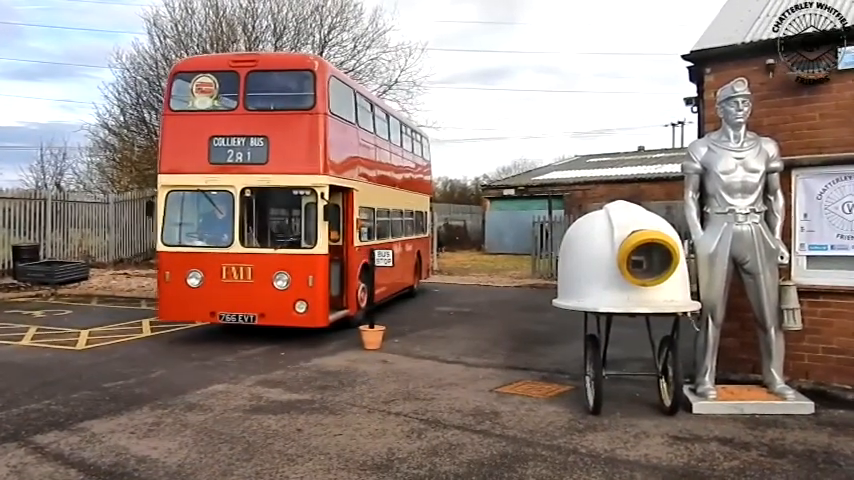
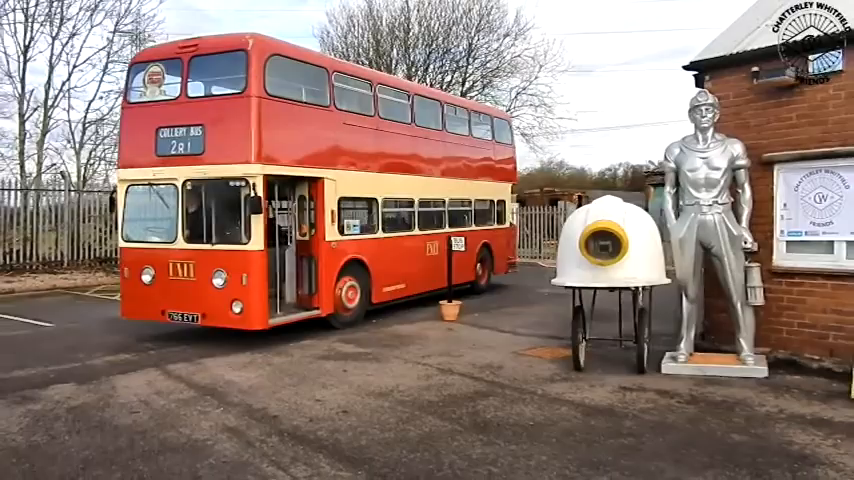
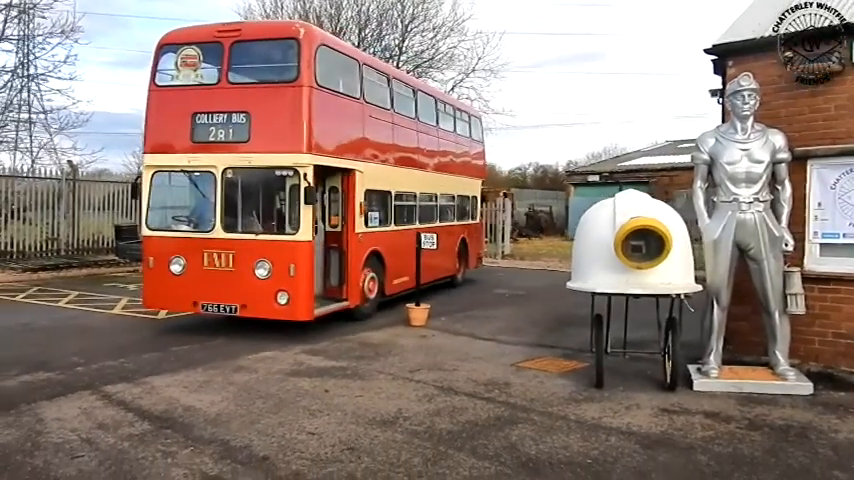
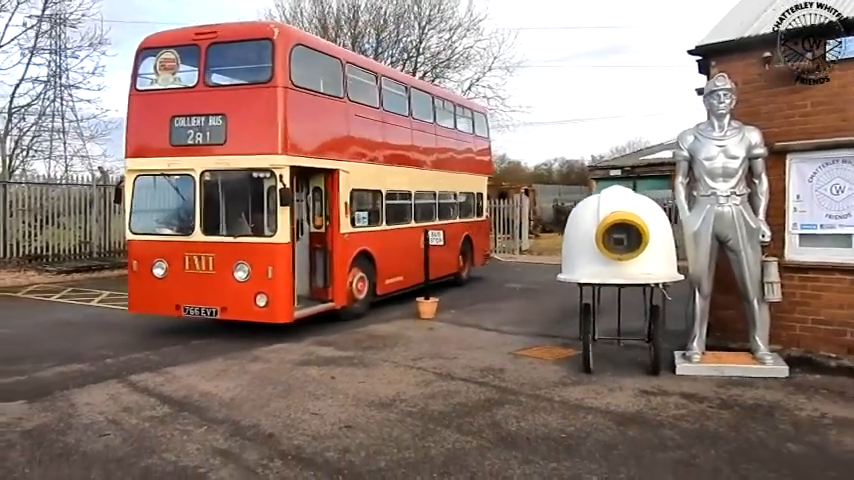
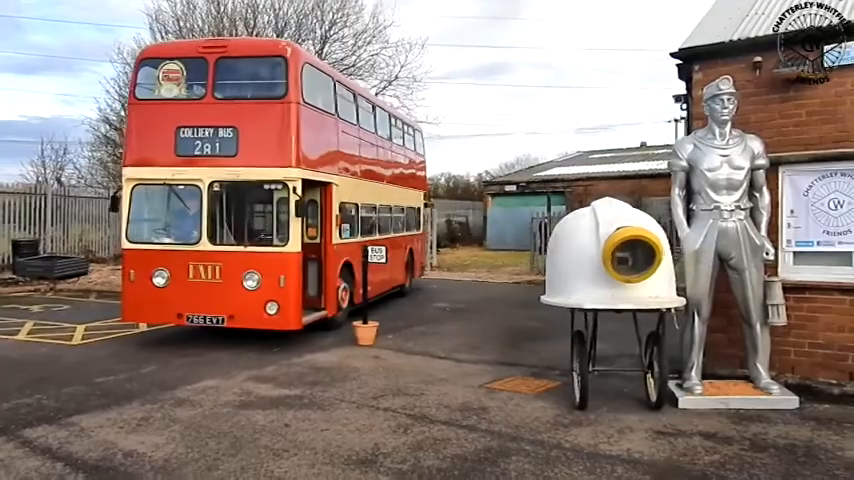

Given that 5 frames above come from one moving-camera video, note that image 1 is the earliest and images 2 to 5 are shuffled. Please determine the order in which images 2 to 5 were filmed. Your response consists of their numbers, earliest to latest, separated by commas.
5, 3, 4, 2
